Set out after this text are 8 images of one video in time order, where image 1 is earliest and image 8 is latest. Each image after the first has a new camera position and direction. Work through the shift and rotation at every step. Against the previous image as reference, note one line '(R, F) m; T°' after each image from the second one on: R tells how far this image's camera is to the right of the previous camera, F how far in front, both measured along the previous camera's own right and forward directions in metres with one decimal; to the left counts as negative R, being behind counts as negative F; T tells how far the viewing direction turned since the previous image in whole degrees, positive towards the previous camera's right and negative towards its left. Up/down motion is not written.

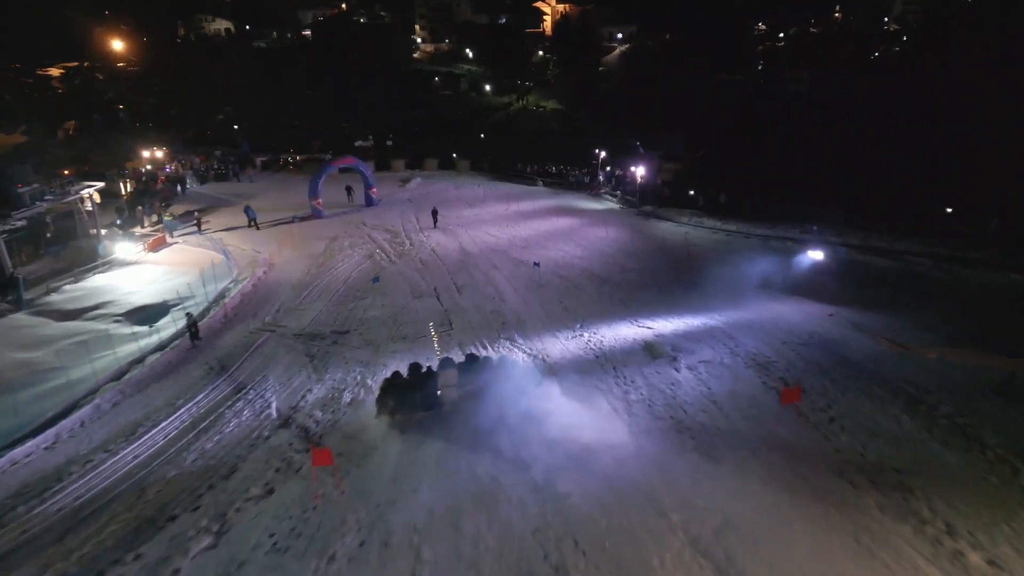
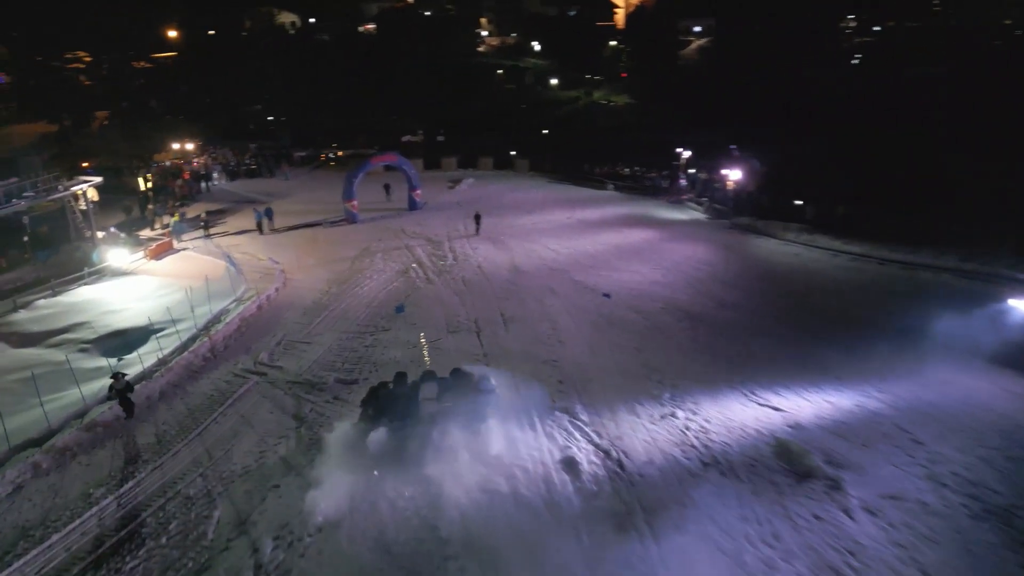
(-0.1, +5.5) m; -5°
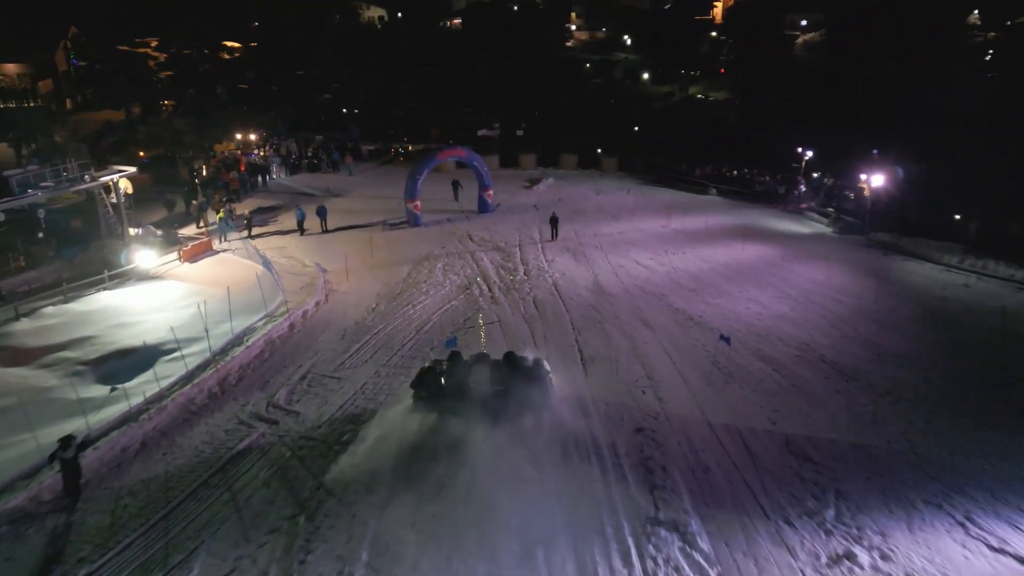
(-0.2, +4.3) m; -6°
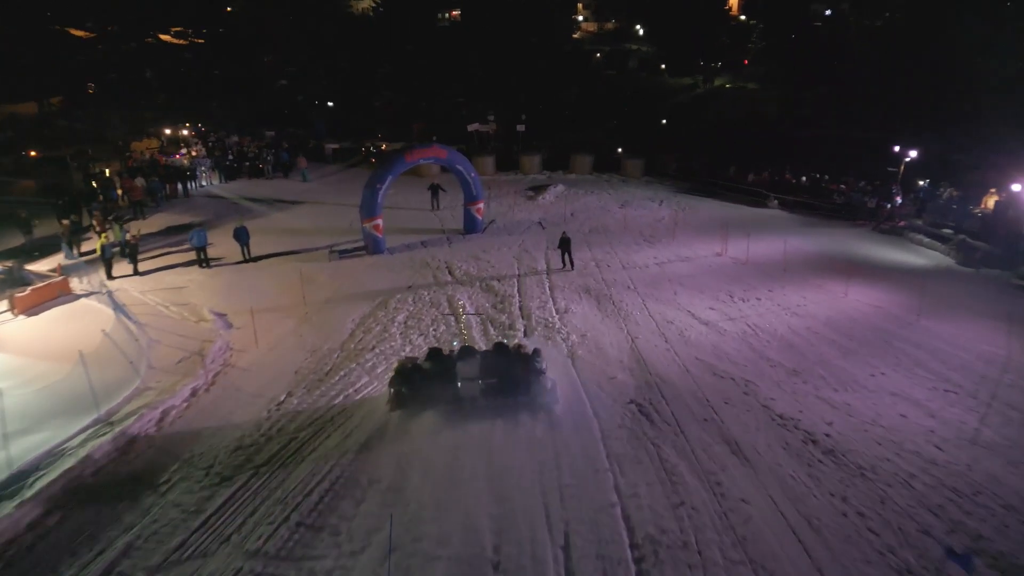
(+0.2, +7.5) m; 0°
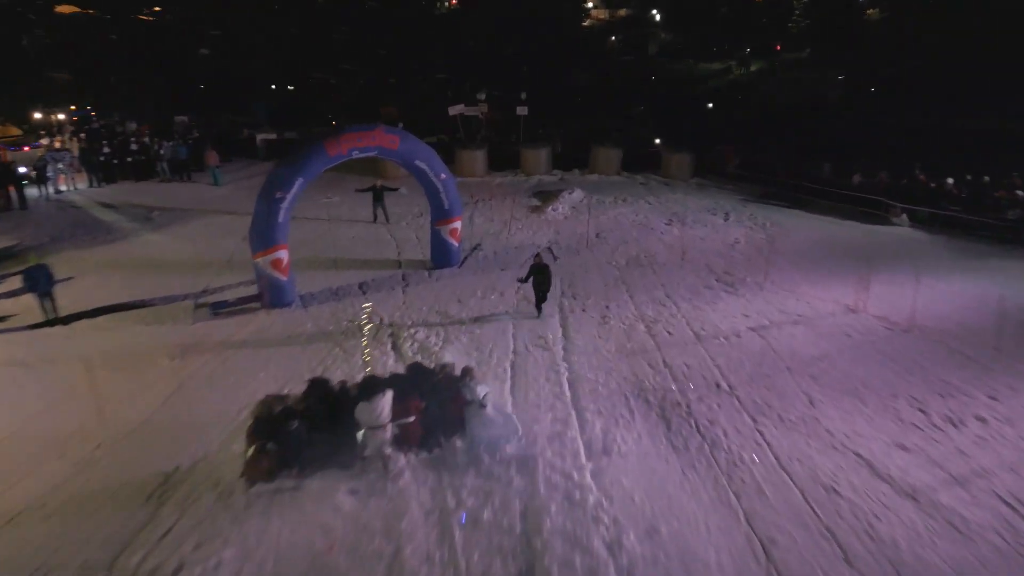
(+0.2, +7.9) m; 0°
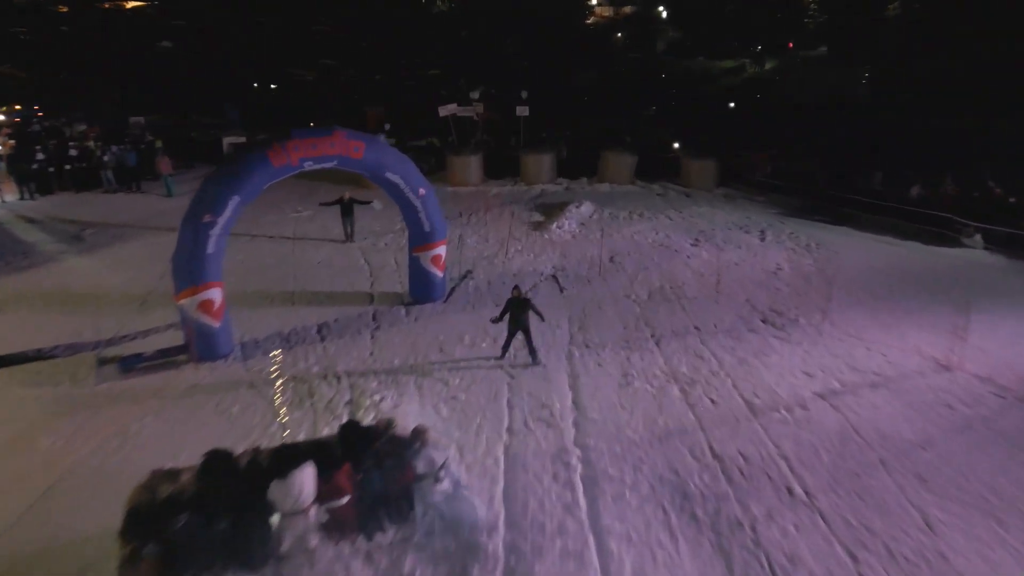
(+0.1, +2.5) m; 0°
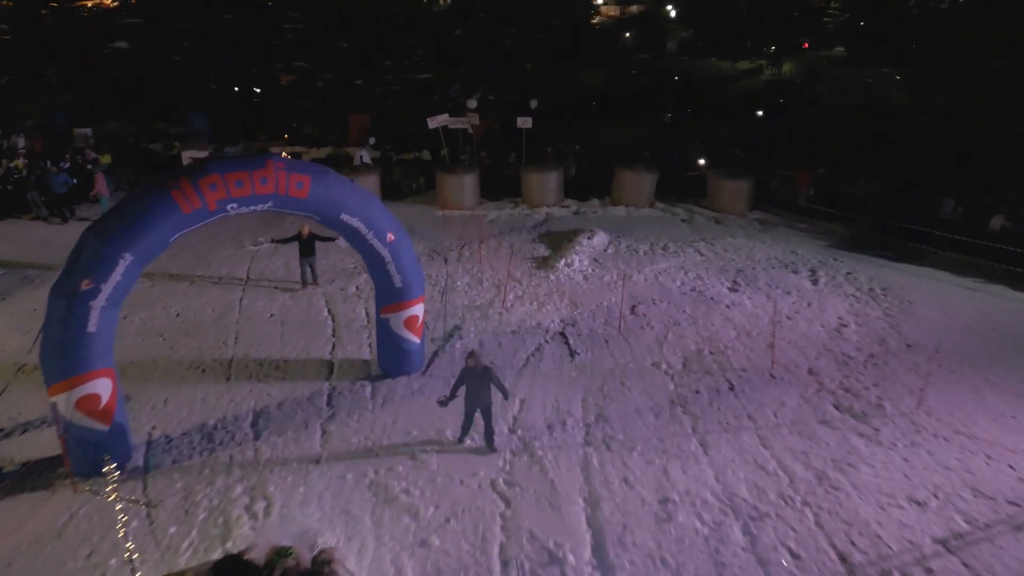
(+0.1, +2.5) m; 0°
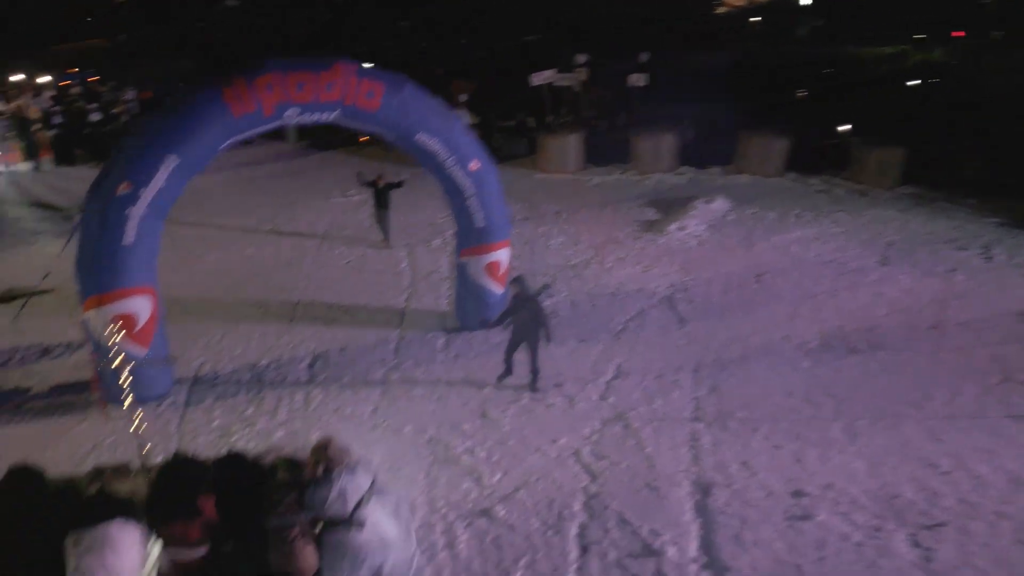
(+0.1, +1.3) m; -8°
